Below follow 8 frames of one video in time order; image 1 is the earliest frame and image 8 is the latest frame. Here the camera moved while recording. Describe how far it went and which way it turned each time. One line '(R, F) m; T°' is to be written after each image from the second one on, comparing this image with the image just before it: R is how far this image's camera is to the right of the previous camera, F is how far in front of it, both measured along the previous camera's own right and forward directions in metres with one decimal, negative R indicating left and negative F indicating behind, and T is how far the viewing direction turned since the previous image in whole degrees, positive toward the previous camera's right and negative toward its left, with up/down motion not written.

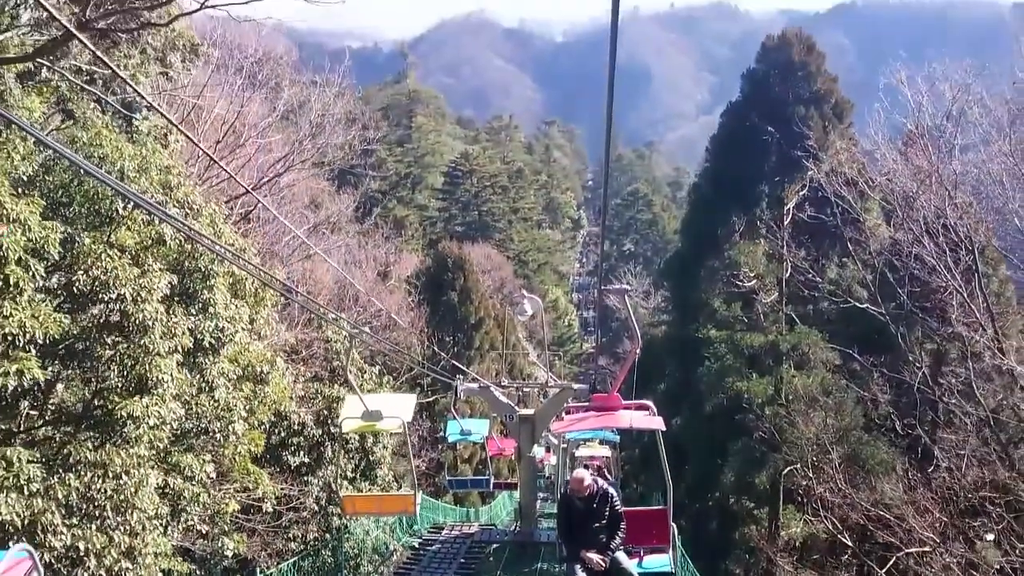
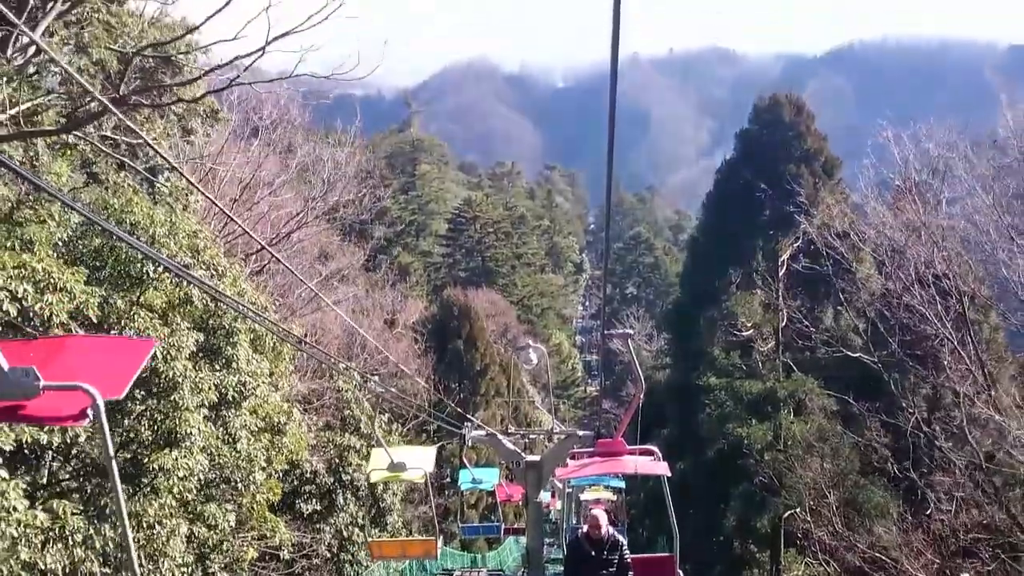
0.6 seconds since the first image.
(0.0, -0.4) m; 0°
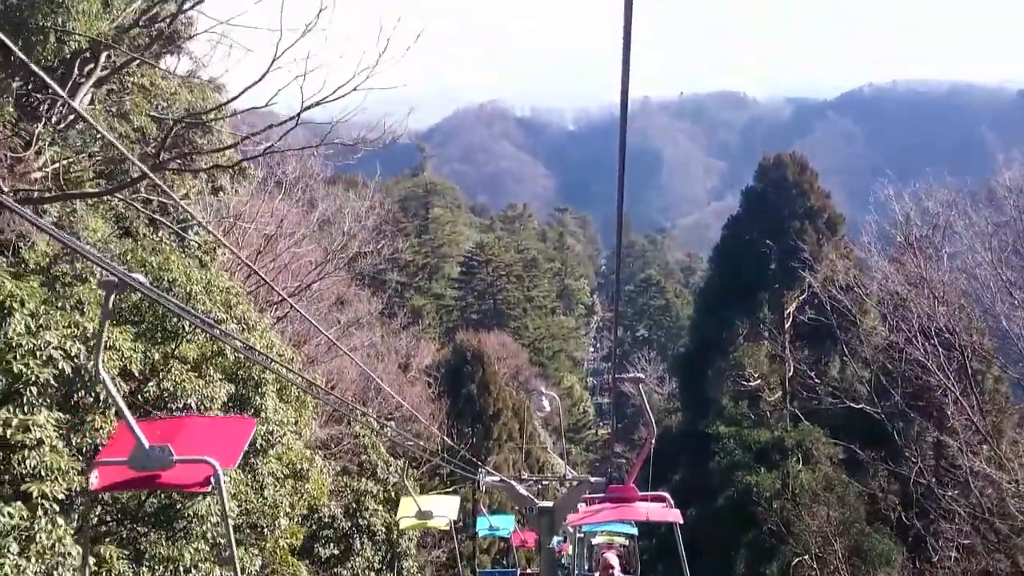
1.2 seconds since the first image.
(0.0, -0.3) m; -1°
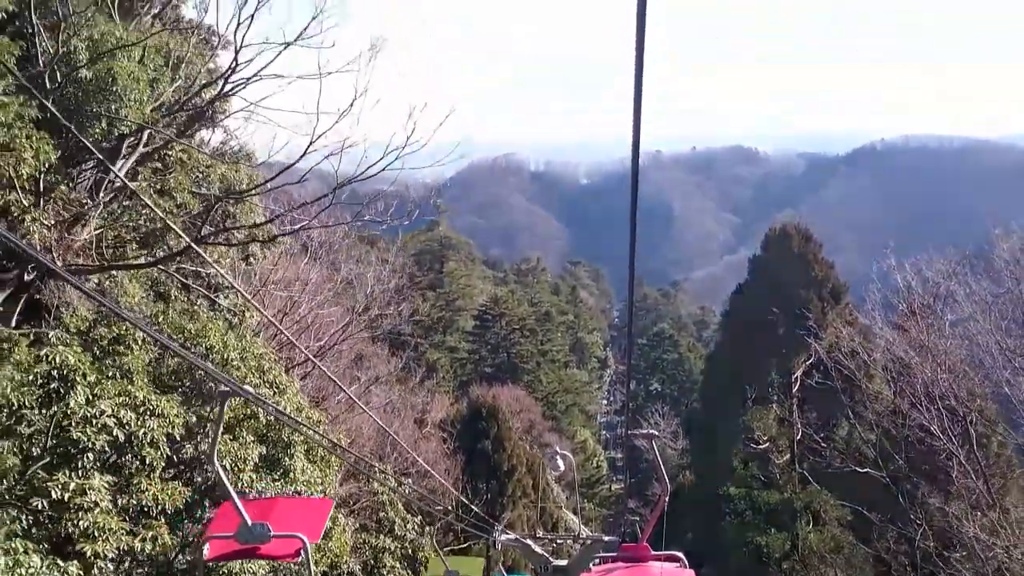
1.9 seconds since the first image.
(0.0, -0.4) m; -1°
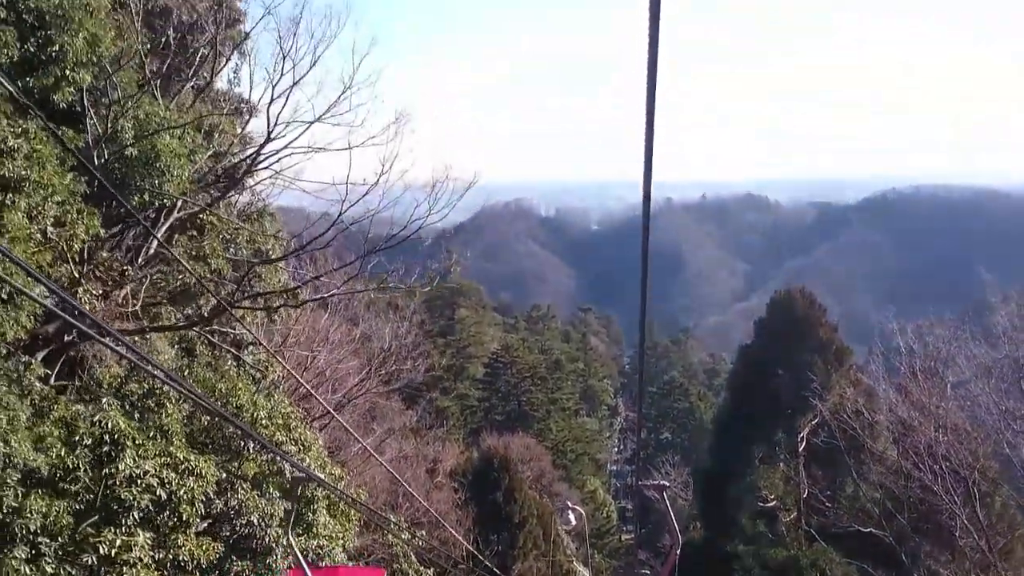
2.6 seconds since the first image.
(0.0, -0.4) m; -1°
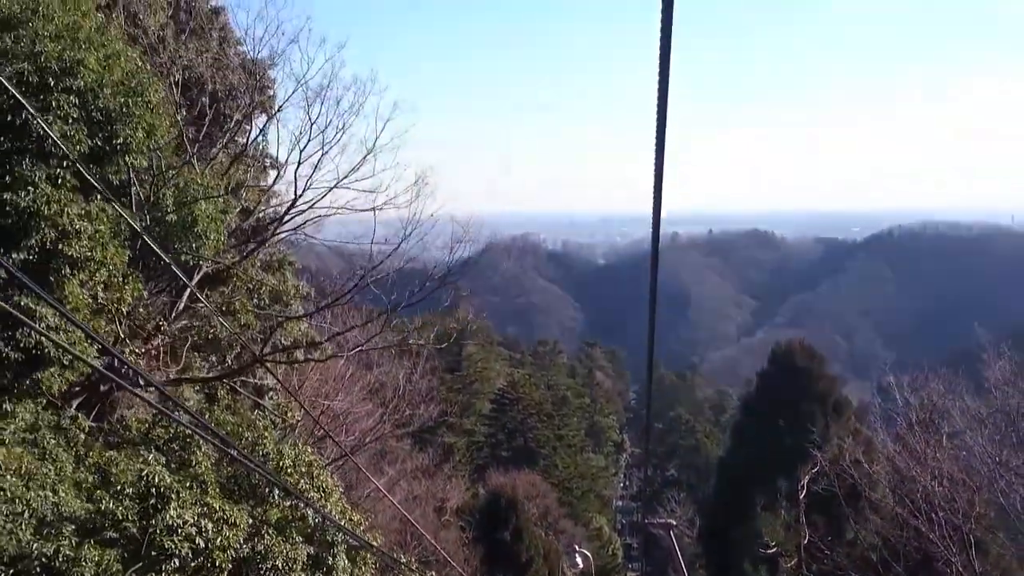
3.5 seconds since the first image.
(-0.1, -0.4) m; 0°
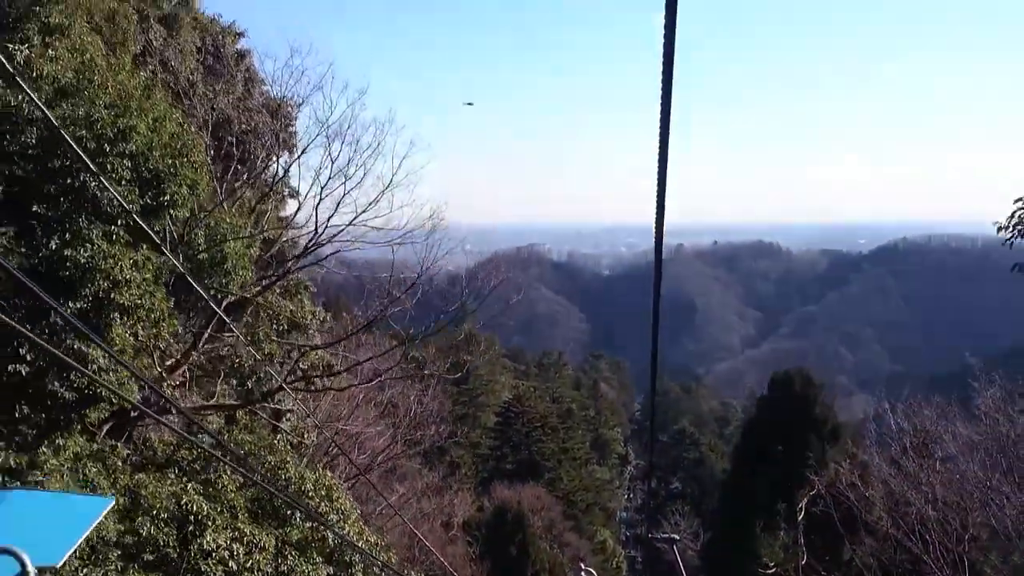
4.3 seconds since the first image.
(-0.1, -0.4) m; 0°
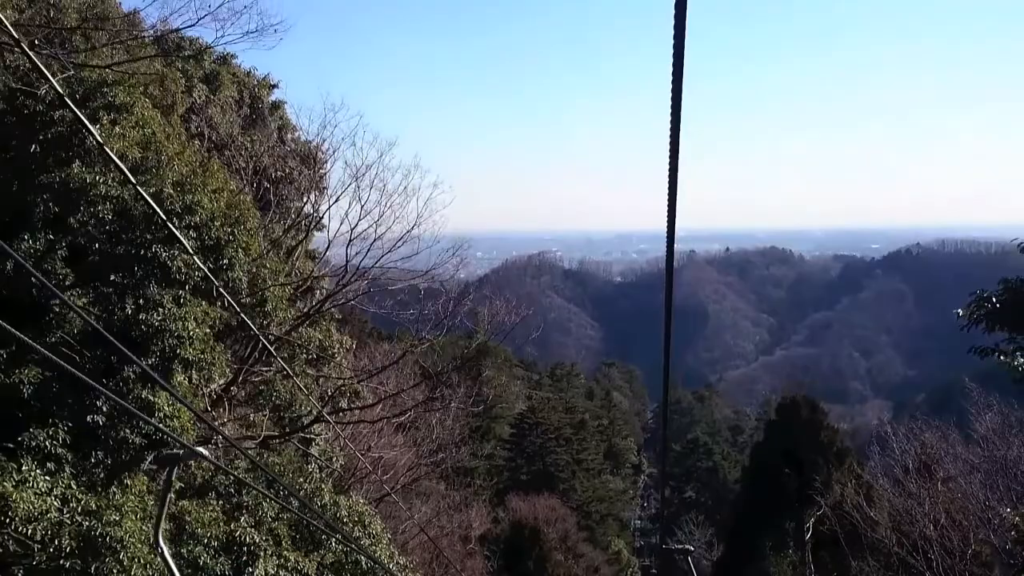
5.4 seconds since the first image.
(-0.1, -0.6) m; -1°
